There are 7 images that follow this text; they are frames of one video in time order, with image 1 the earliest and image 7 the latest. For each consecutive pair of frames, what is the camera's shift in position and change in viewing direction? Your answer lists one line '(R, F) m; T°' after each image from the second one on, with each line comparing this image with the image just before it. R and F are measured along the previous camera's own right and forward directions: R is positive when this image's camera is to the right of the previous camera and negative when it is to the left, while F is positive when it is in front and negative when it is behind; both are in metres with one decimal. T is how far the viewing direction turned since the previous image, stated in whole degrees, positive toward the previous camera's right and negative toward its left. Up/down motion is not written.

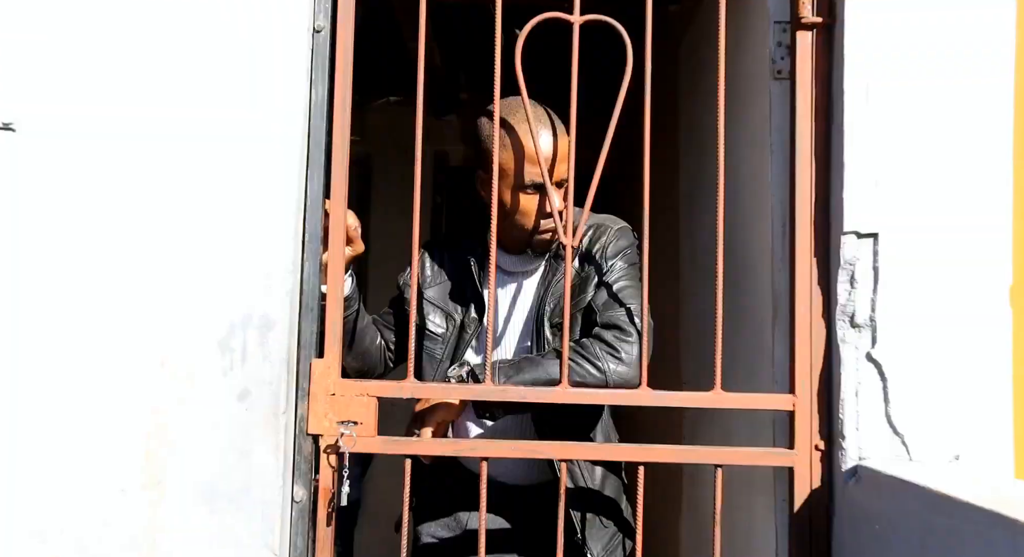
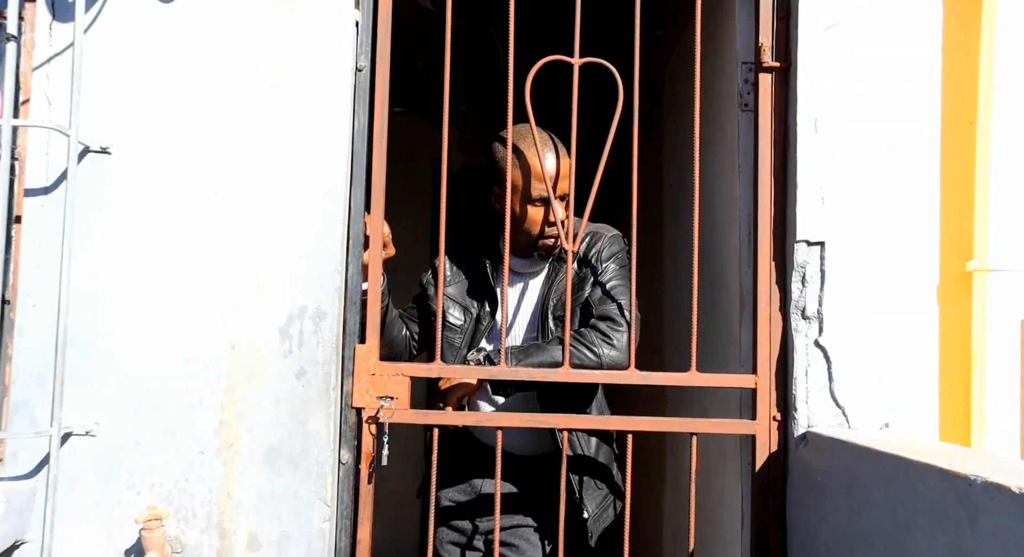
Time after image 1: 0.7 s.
(-0.1, -0.4) m; +1°
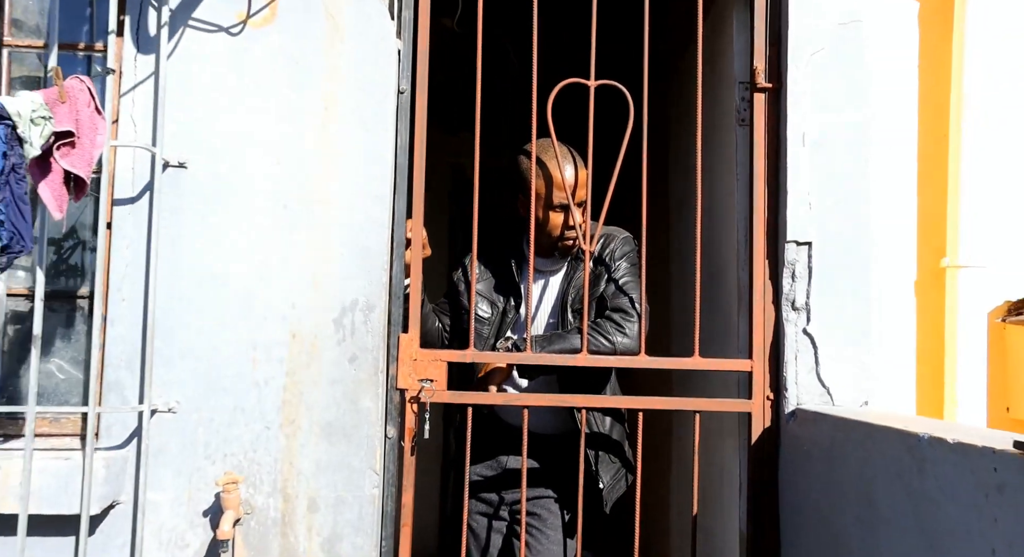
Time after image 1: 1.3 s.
(0.0, -0.3) m; -1°
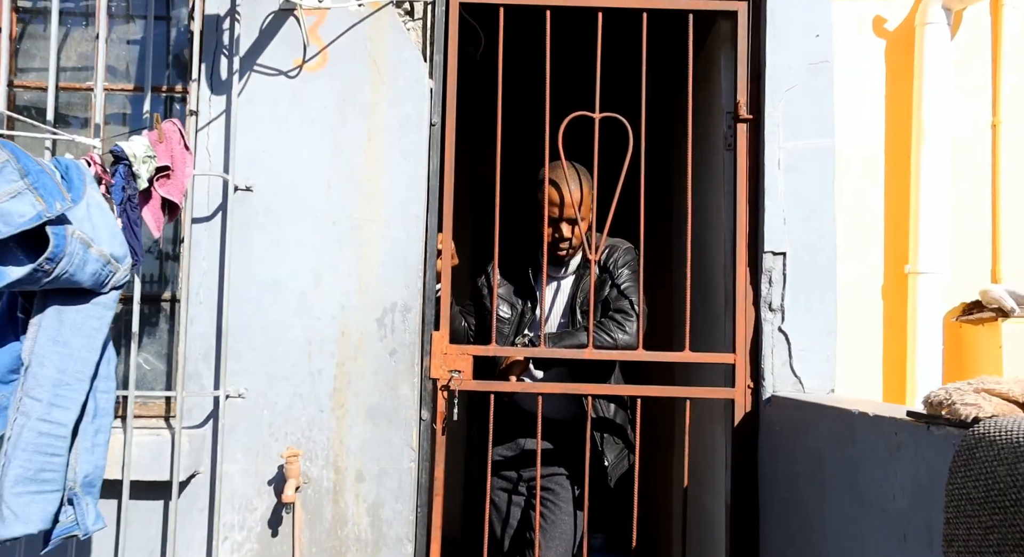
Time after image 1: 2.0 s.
(0.0, -0.4) m; -2°
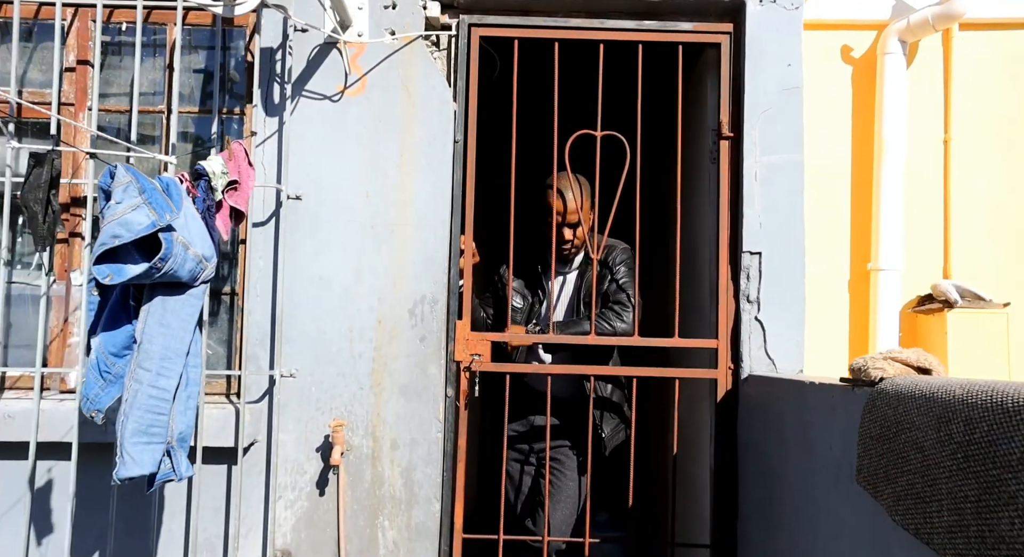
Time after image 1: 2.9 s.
(0.0, -0.5) m; 0°
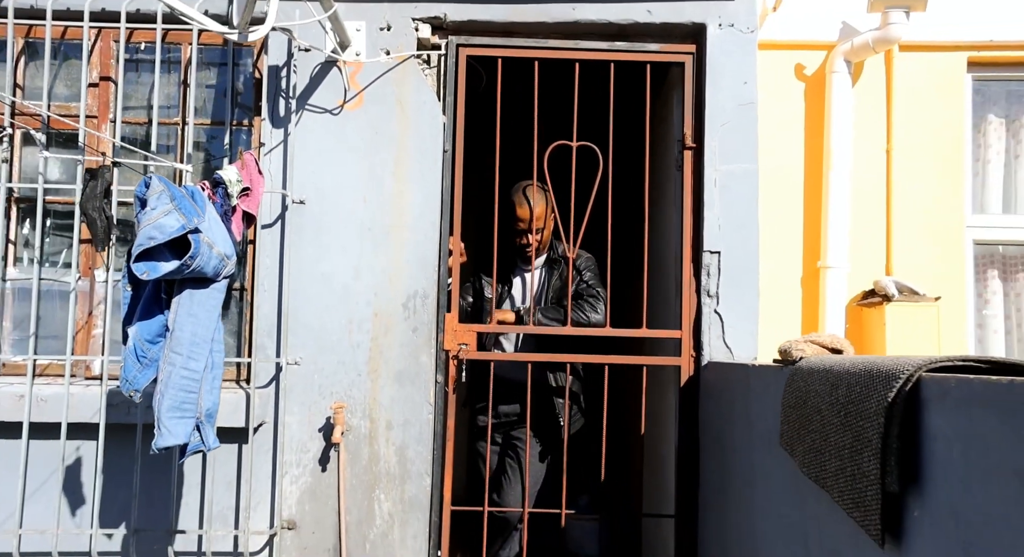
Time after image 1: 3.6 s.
(0.0, -0.3) m; +1°
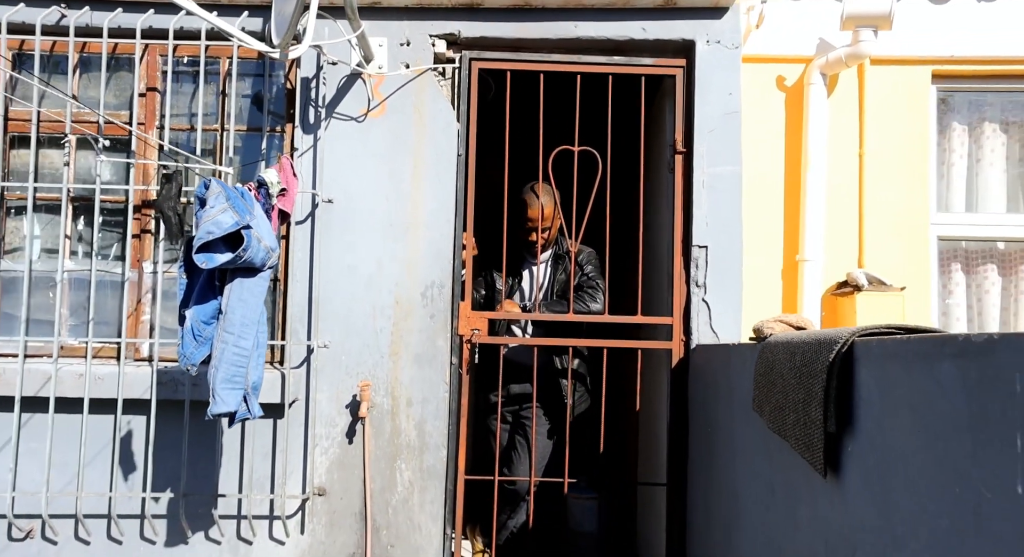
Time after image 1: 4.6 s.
(-0.1, -0.4) m; 0°
